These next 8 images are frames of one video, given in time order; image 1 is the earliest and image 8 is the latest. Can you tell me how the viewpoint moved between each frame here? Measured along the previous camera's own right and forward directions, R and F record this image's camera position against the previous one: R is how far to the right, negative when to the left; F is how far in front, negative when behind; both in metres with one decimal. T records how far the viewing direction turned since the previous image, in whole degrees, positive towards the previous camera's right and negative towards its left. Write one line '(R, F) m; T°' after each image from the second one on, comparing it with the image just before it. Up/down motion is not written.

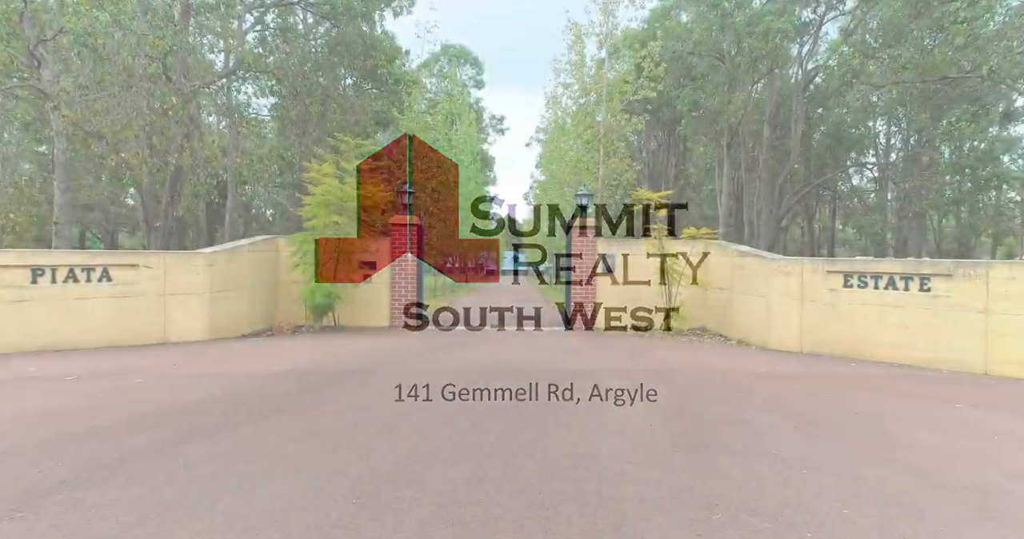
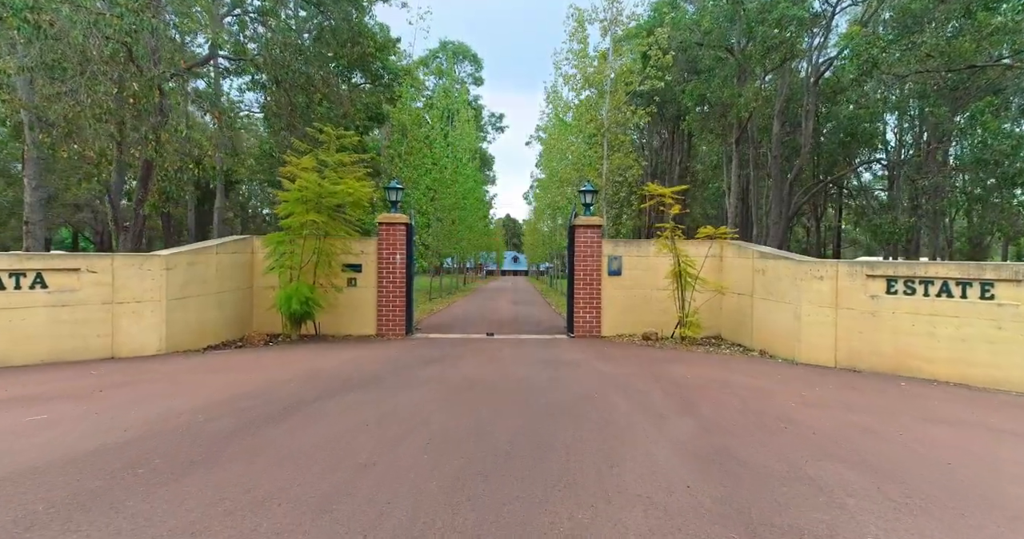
(+0.1, +1.0) m; 0°
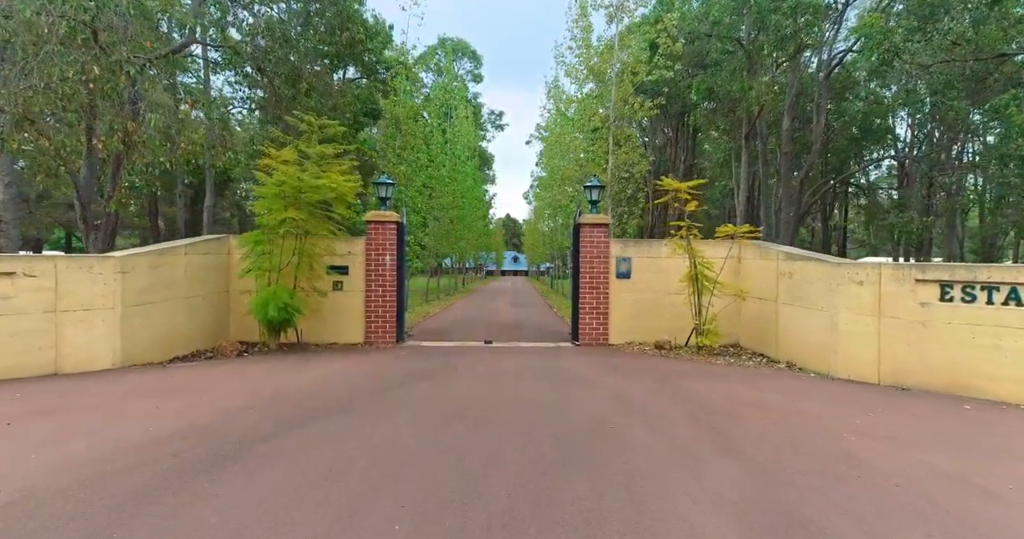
(0.0, +0.9) m; 0°
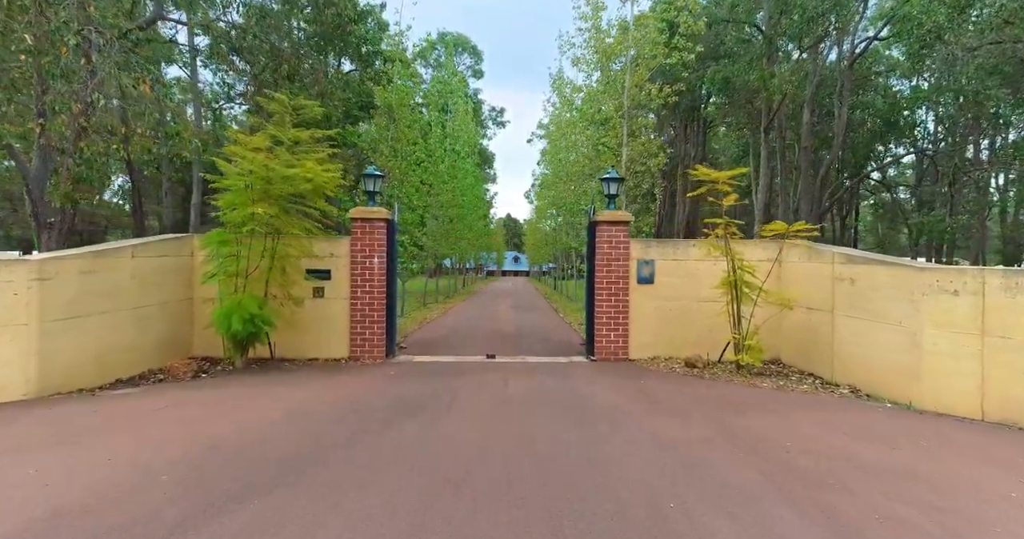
(-0.1, +1.3) m; 0°
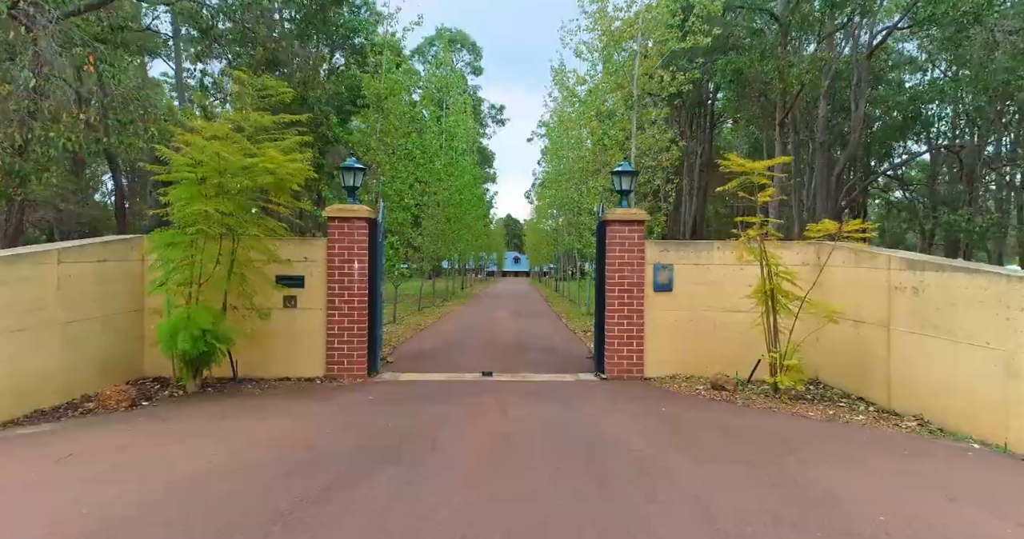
(0.0, +1.1) m; 0°
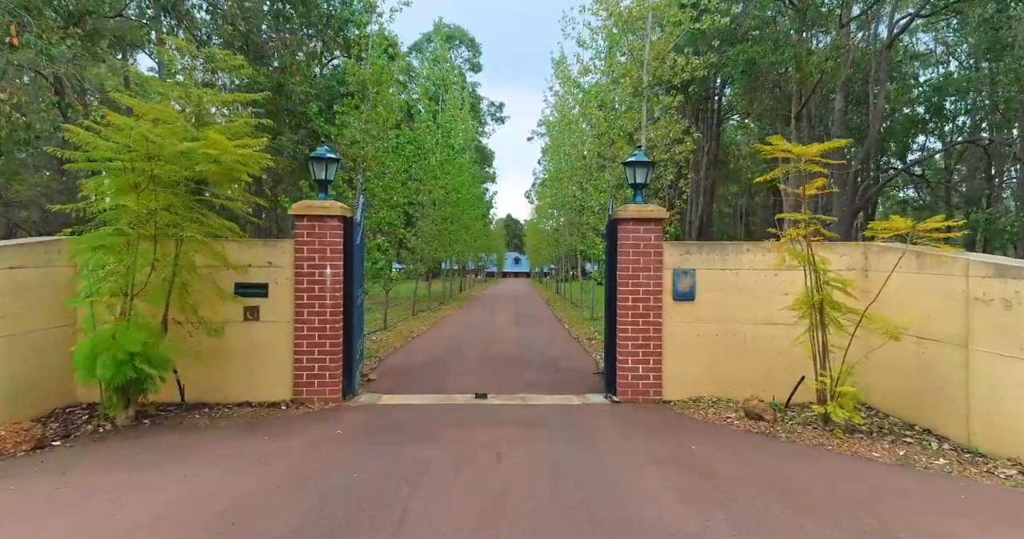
(0.0, +1.1) m; 0°
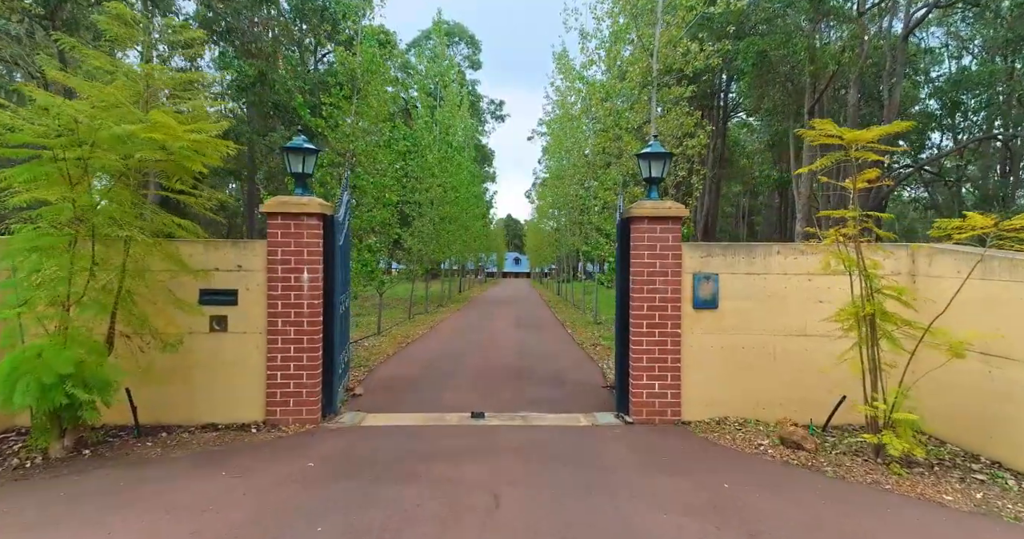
(0.0, +0.8) m; 0°
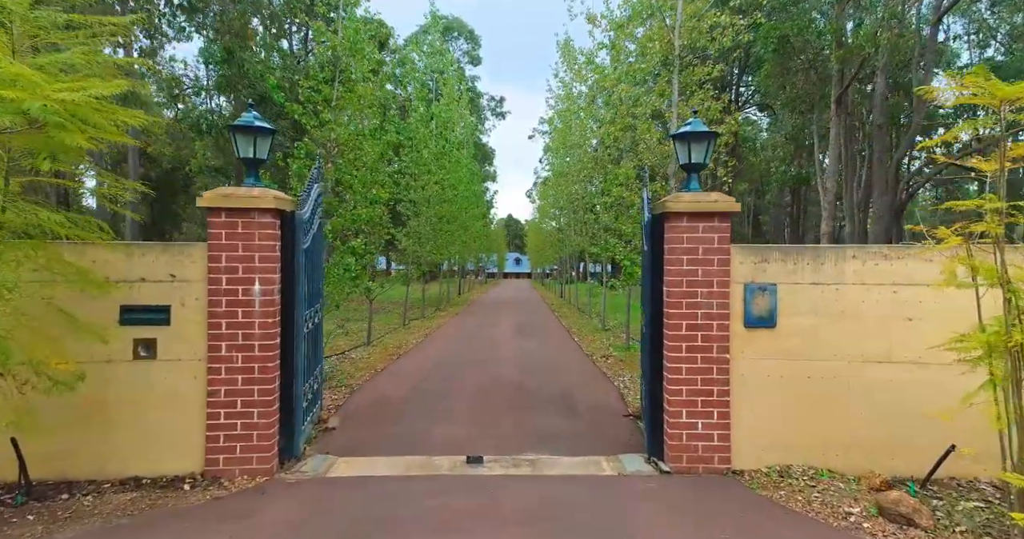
(0.0, +1.3) m; 0°
